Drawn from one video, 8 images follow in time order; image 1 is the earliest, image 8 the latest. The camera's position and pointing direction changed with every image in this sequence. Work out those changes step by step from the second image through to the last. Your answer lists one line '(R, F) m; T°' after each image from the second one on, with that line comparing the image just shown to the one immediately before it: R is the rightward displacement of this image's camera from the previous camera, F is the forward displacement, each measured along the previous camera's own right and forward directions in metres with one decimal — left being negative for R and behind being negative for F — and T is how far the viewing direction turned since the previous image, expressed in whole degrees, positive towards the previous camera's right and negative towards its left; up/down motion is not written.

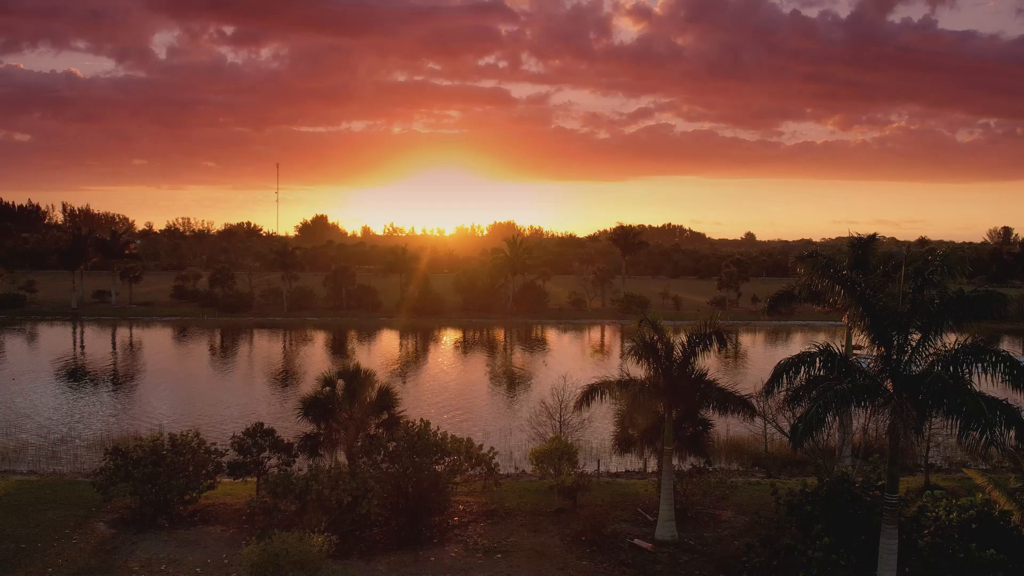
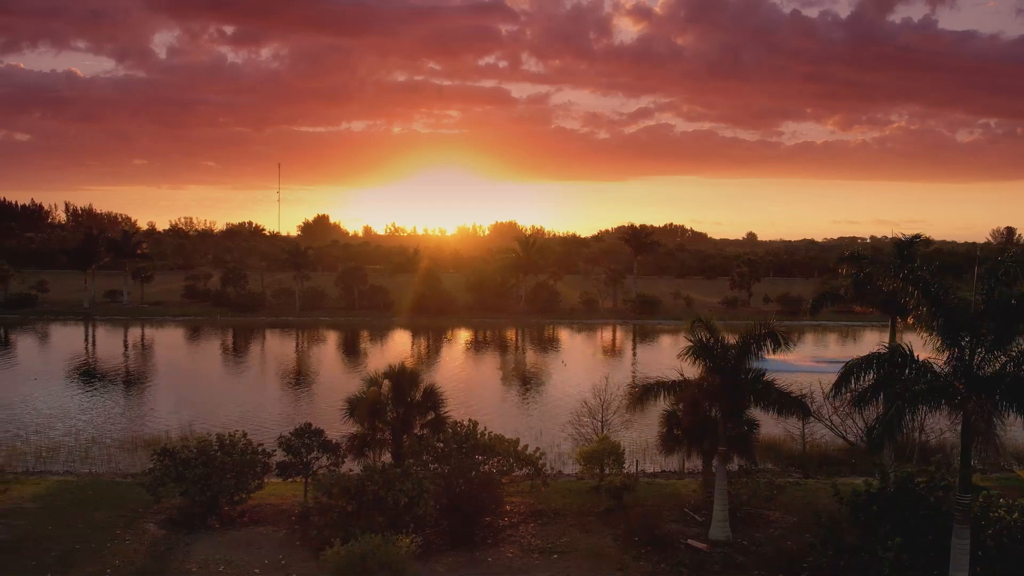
(-2.4, +0.1) m; 0°
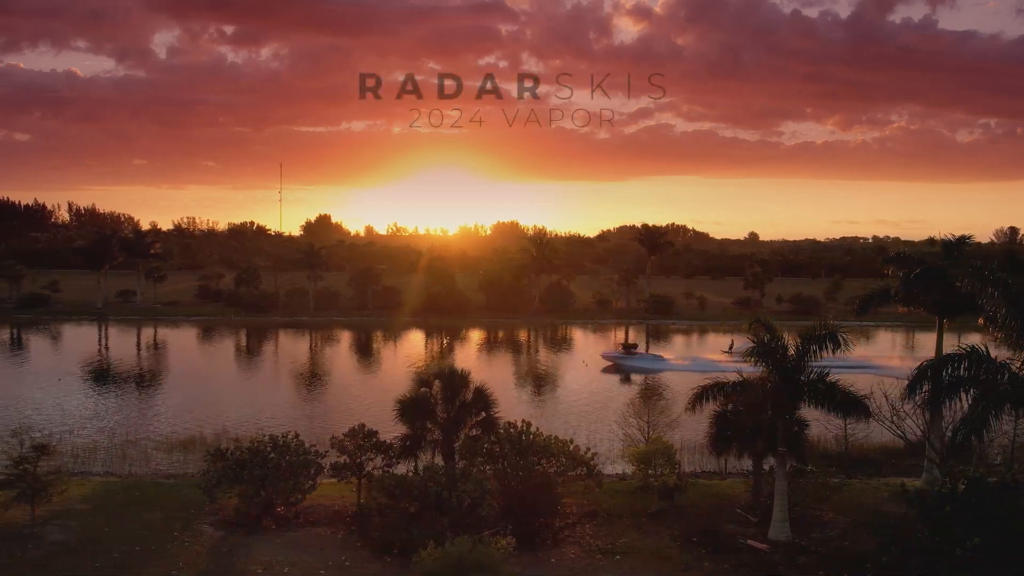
(-2.7, +0.1) m; 0°
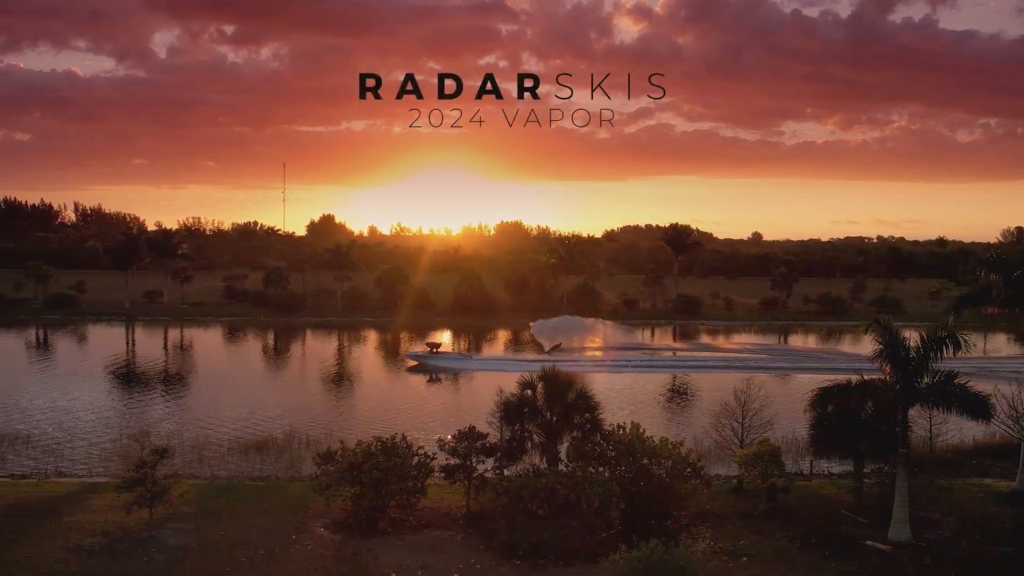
(-5.4, +0.1) m; 0°
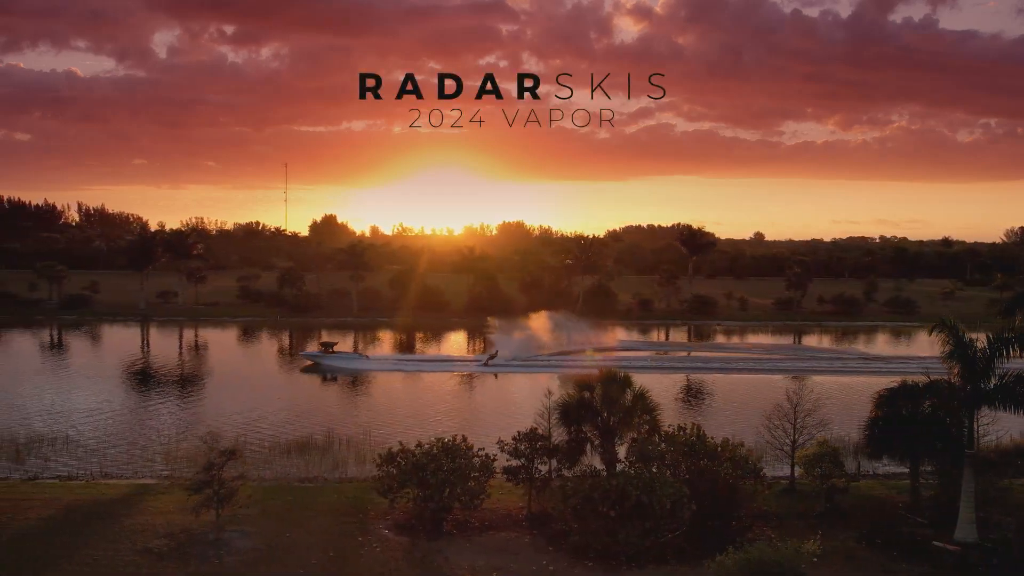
(-3.0, 0.0) m; 0°
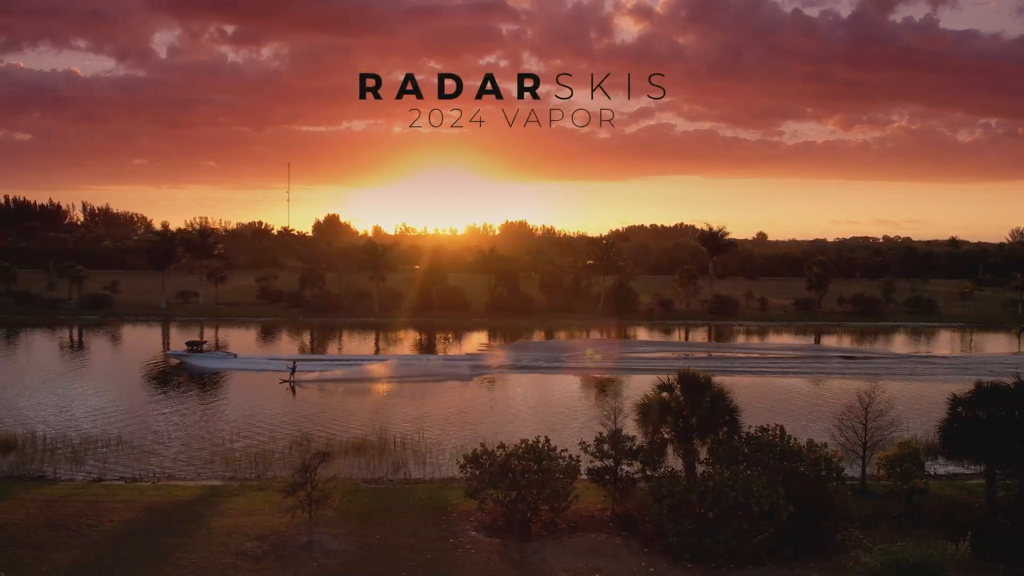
(-4.1, 0.0) m; 0°
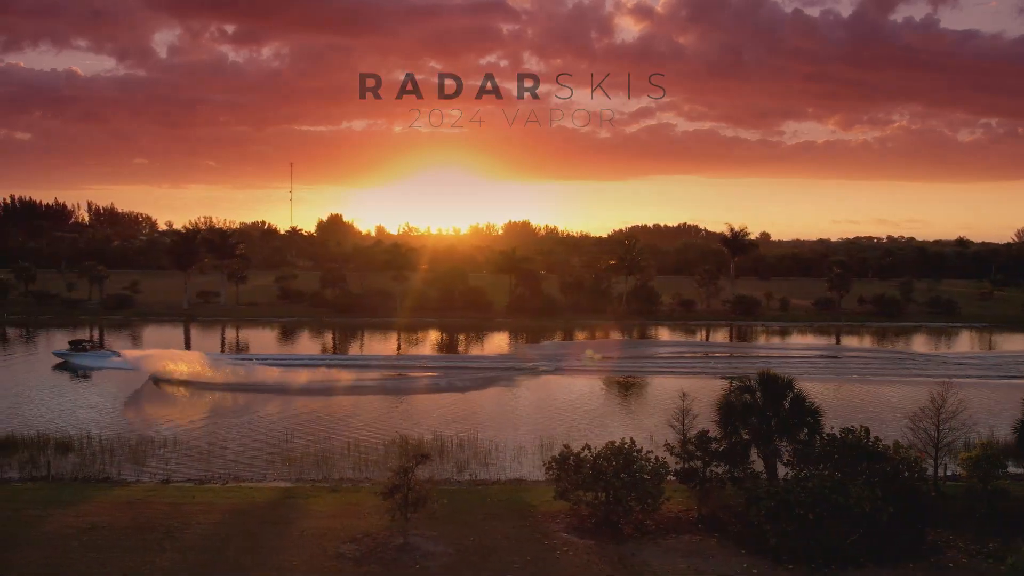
(-4.2, 0.0) m; 0°
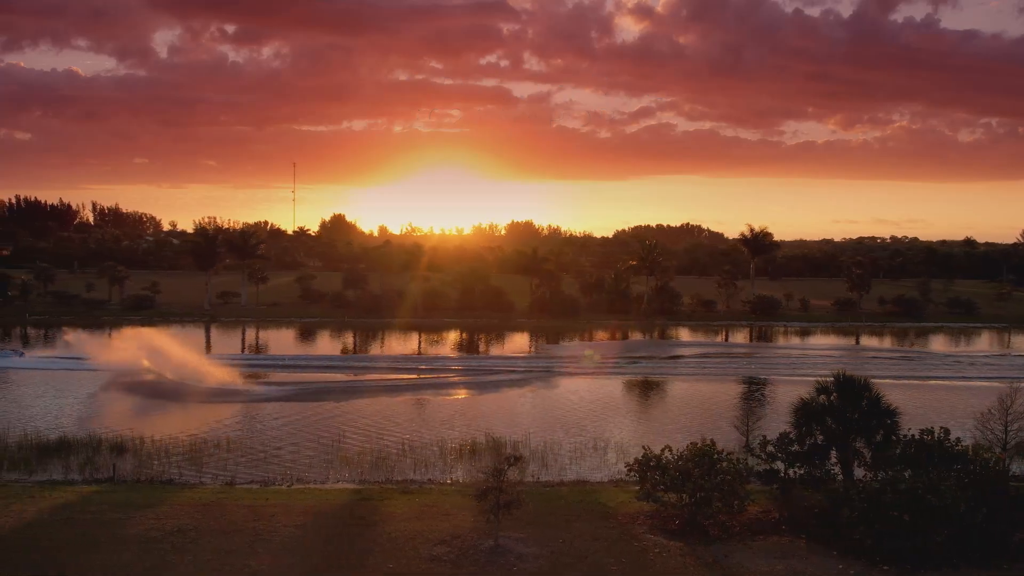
(-4.0, 0.0) m; 0°
